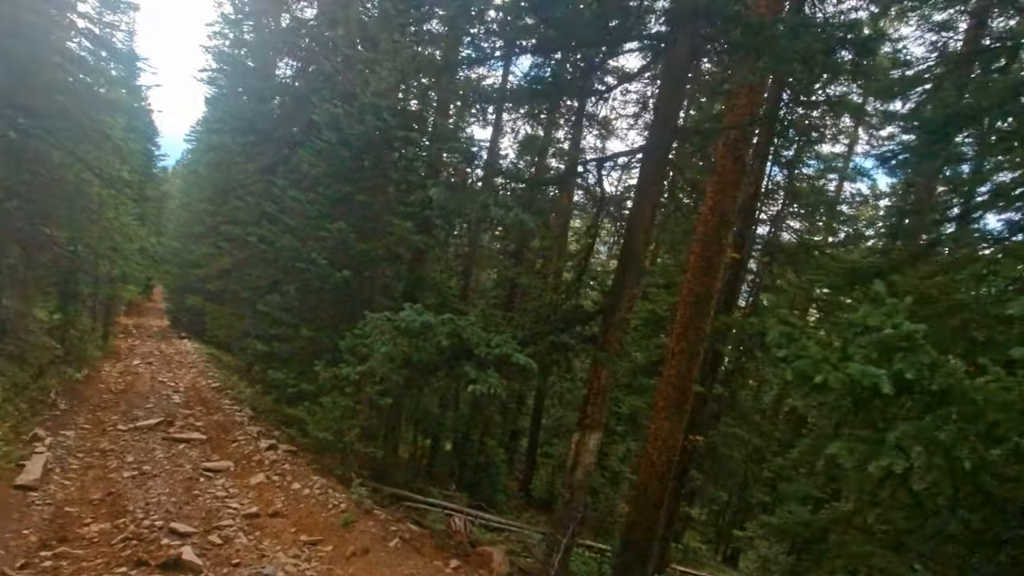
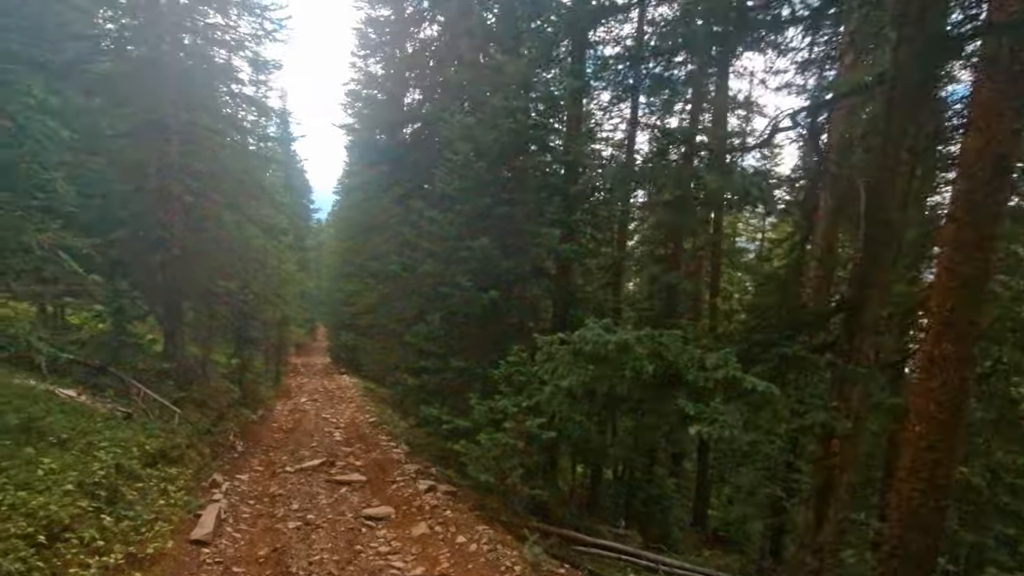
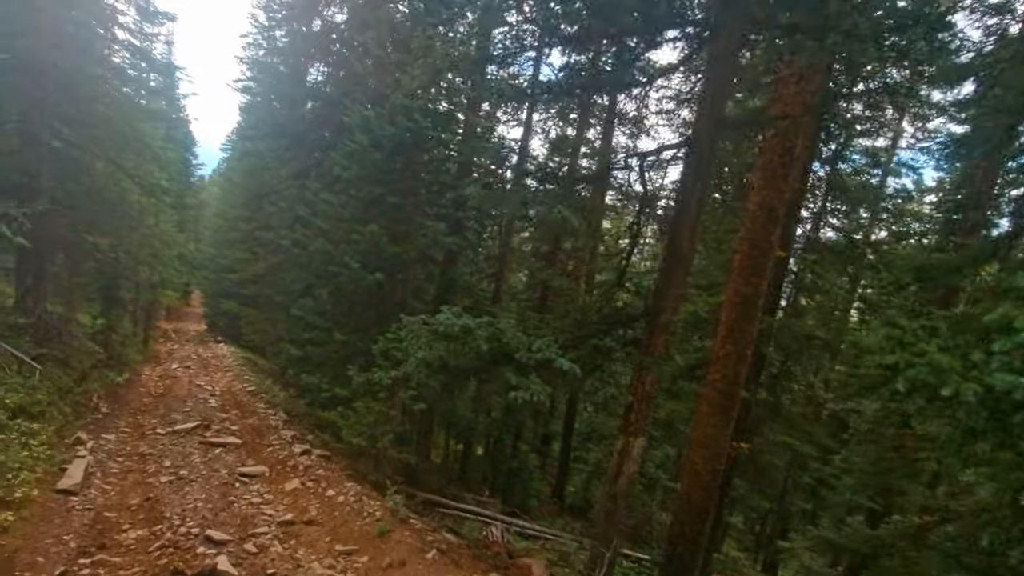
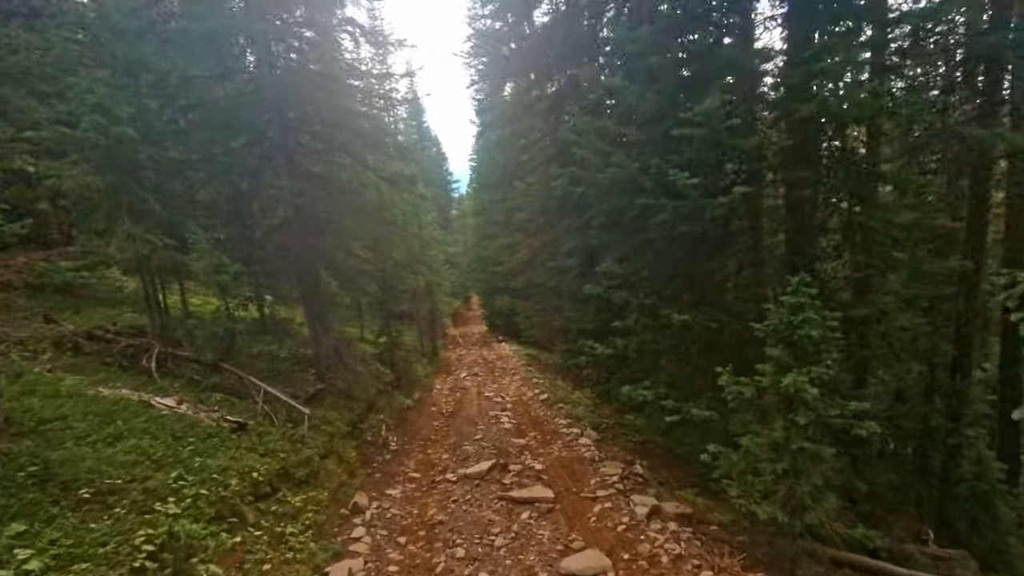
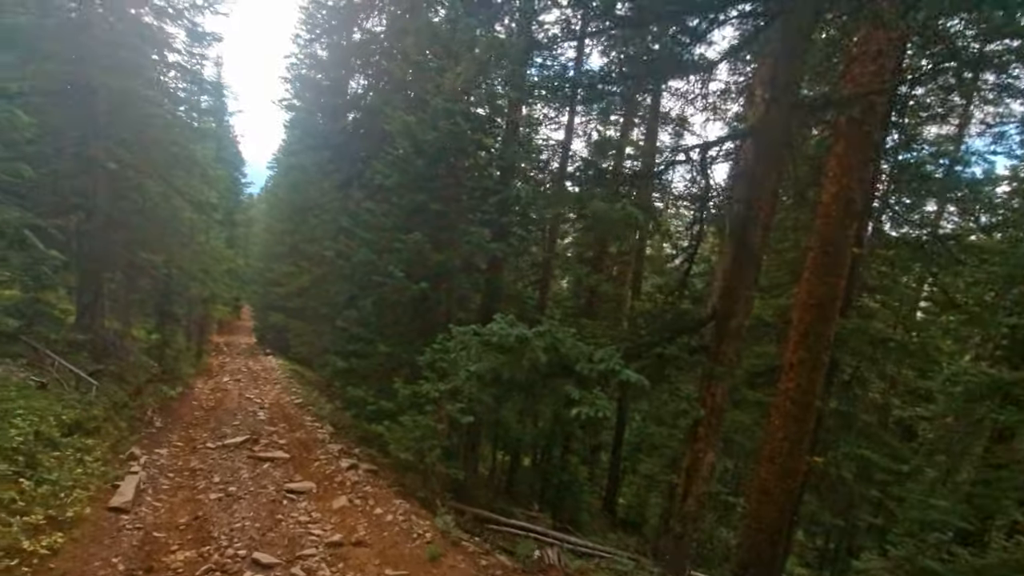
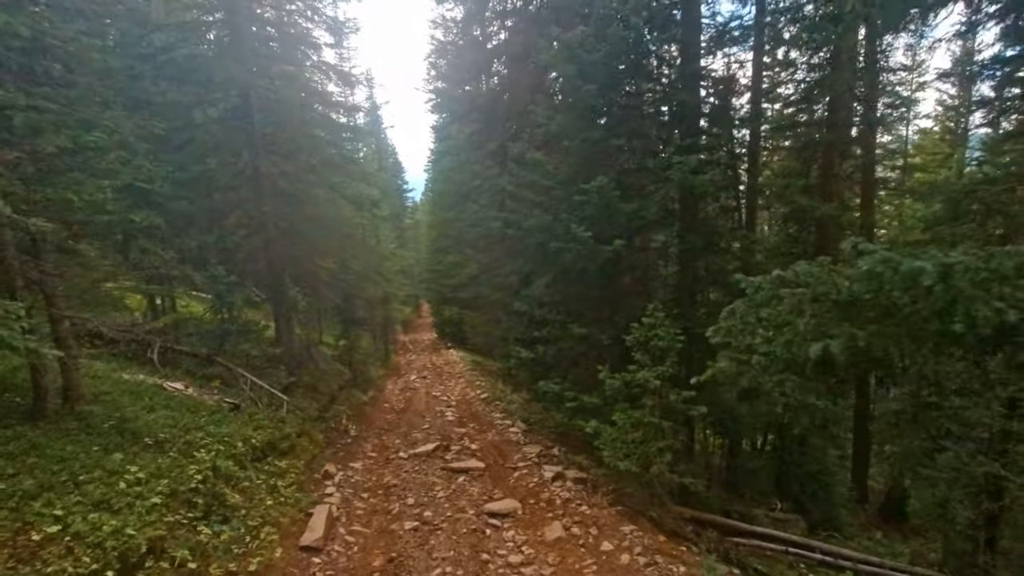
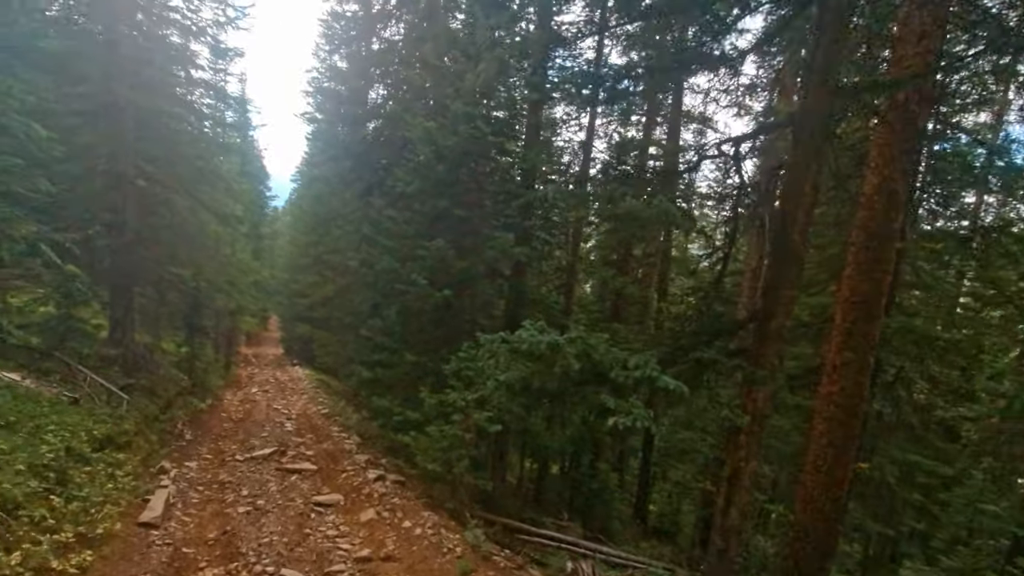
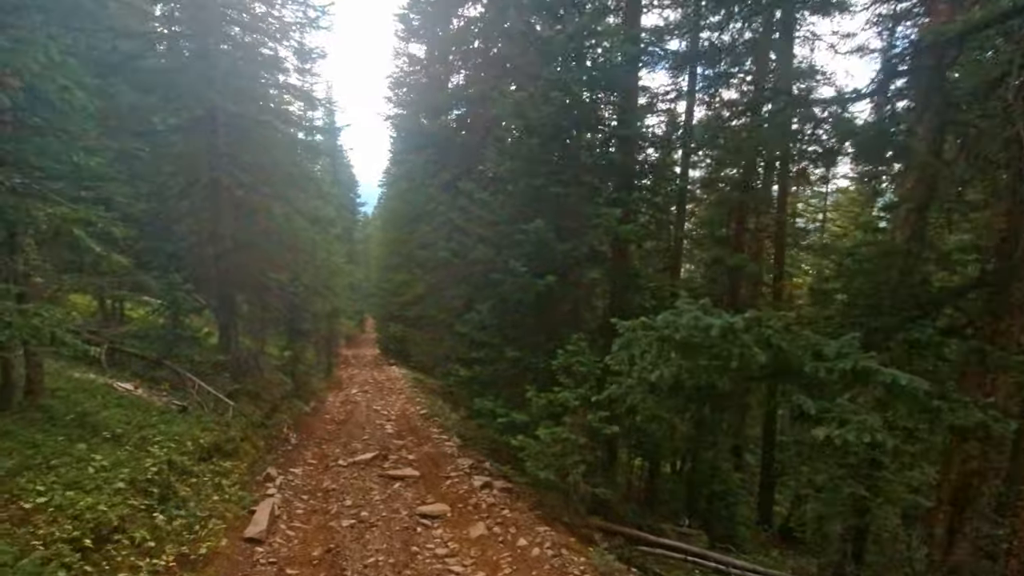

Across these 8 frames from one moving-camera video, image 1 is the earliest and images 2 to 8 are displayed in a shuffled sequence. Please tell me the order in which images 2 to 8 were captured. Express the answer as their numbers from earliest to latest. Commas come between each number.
3, 5, 7, 2, 8, 6, 4
